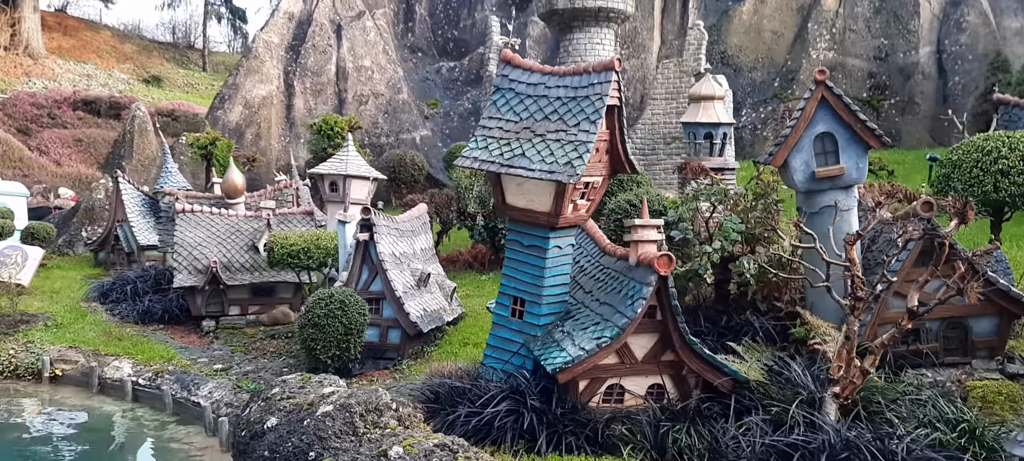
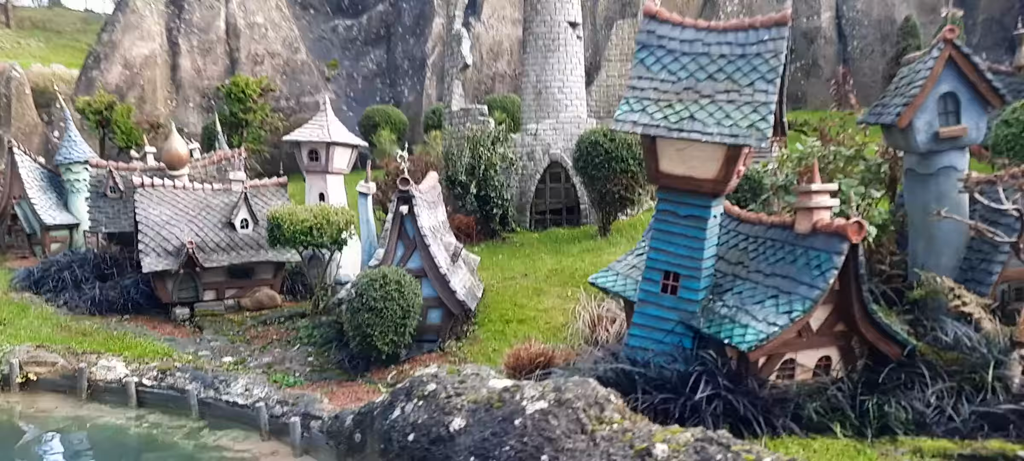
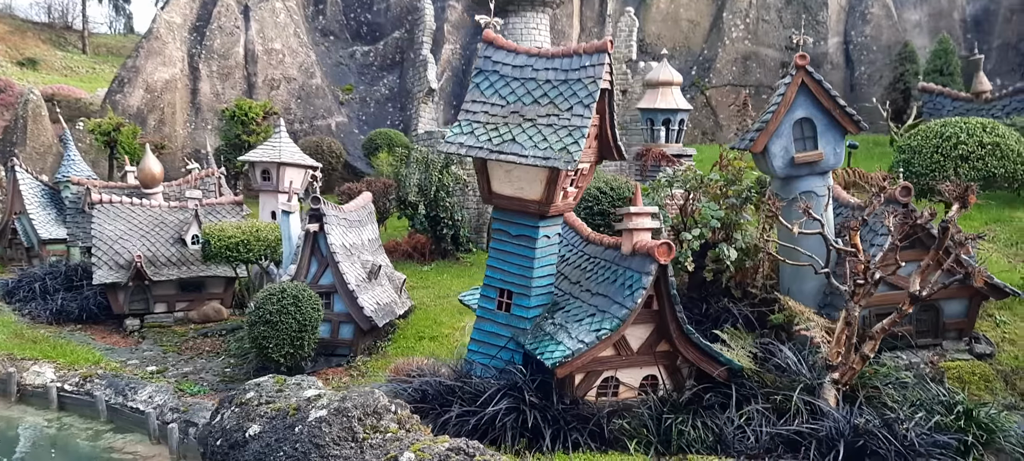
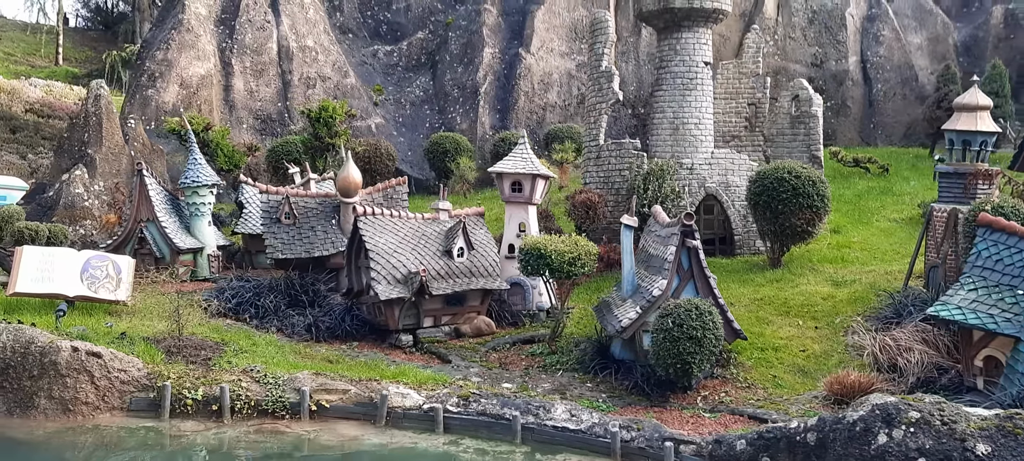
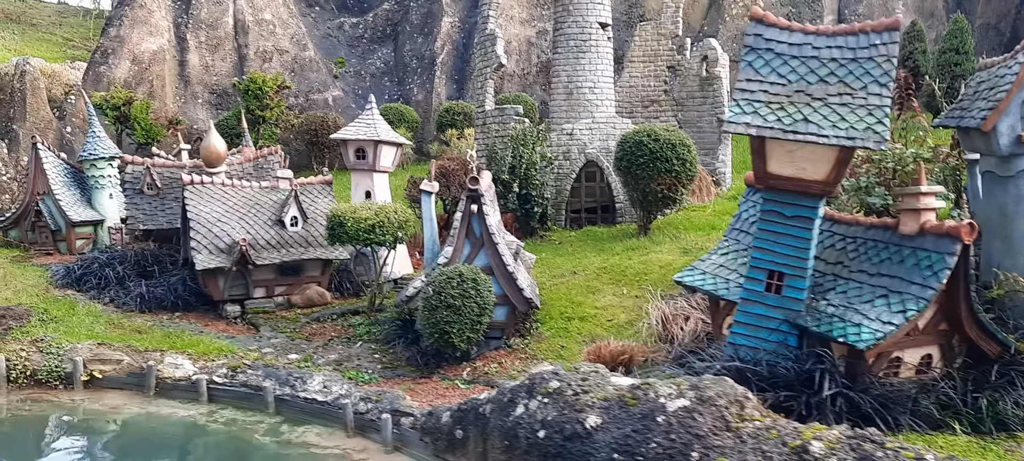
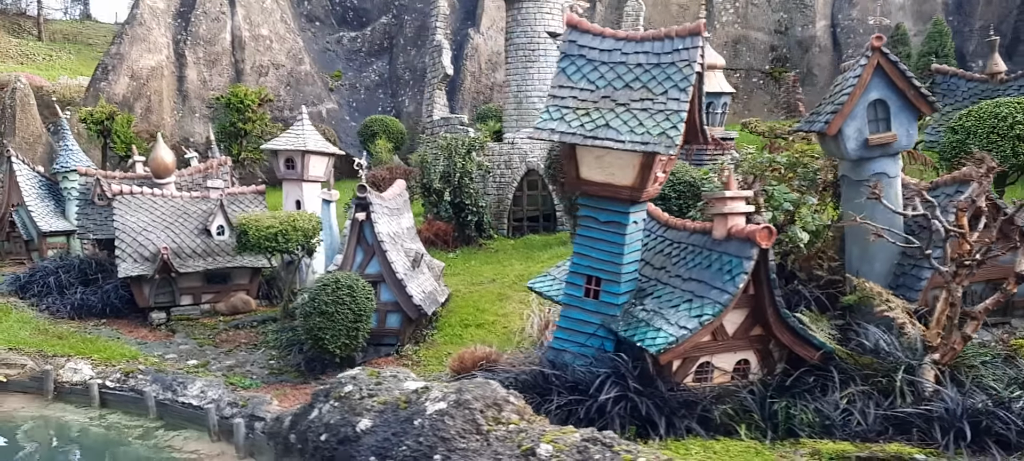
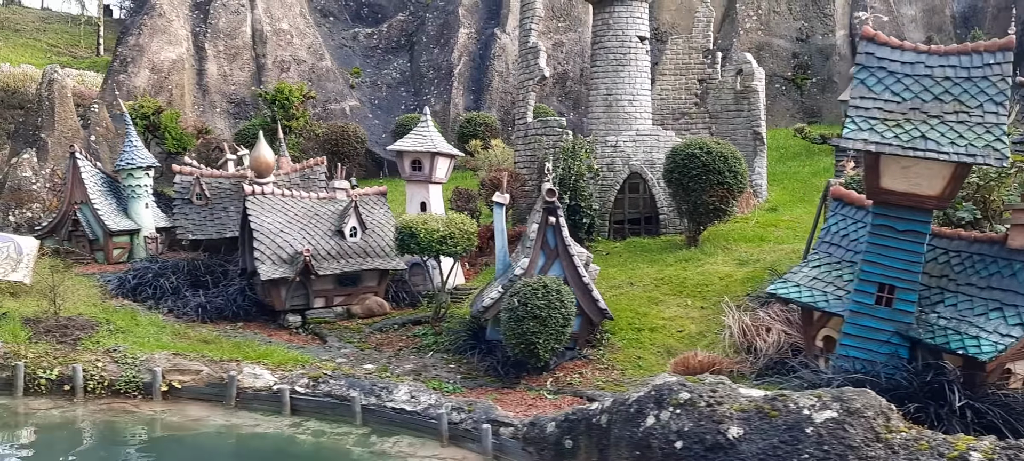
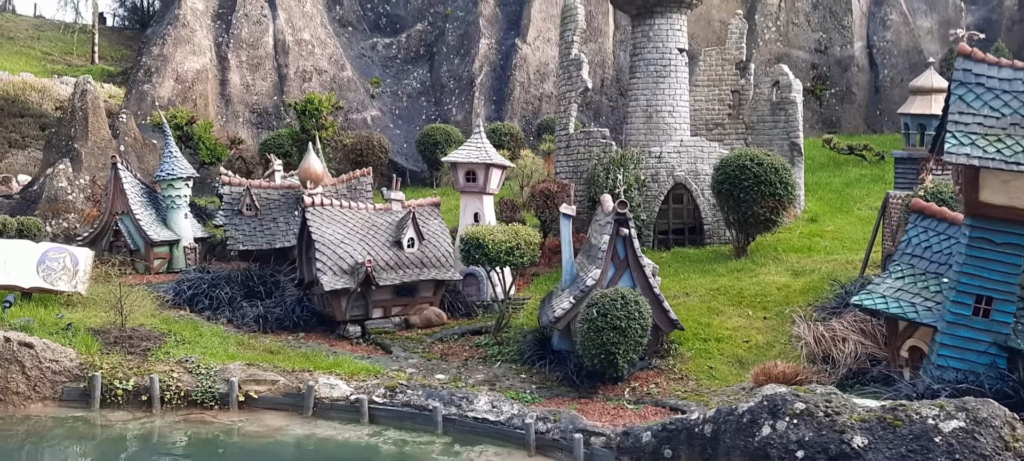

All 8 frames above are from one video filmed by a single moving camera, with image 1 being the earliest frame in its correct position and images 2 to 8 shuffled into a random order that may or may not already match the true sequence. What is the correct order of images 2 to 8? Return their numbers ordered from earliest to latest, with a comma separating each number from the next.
3, 6, 2, 5, 7, 8, 4
